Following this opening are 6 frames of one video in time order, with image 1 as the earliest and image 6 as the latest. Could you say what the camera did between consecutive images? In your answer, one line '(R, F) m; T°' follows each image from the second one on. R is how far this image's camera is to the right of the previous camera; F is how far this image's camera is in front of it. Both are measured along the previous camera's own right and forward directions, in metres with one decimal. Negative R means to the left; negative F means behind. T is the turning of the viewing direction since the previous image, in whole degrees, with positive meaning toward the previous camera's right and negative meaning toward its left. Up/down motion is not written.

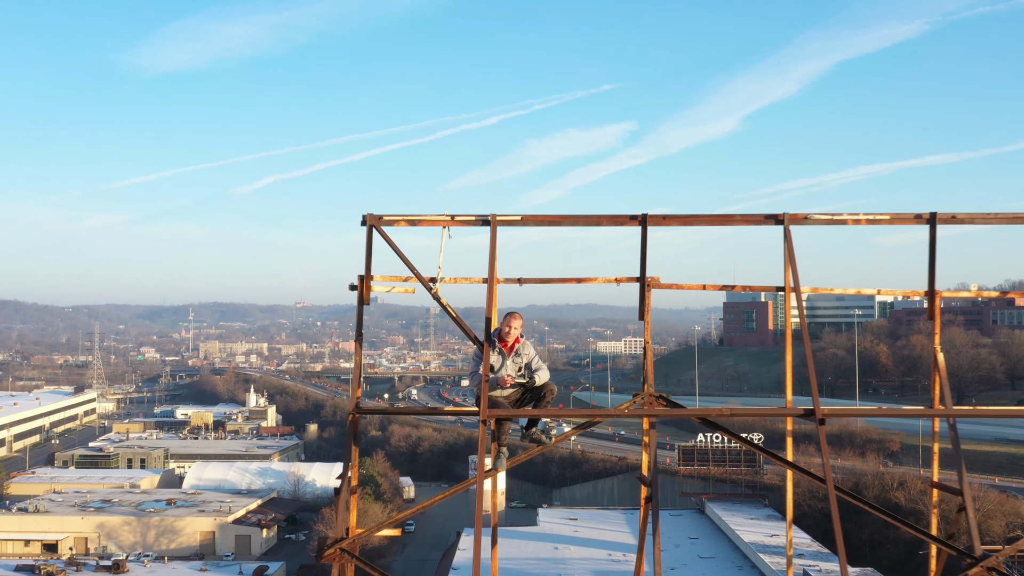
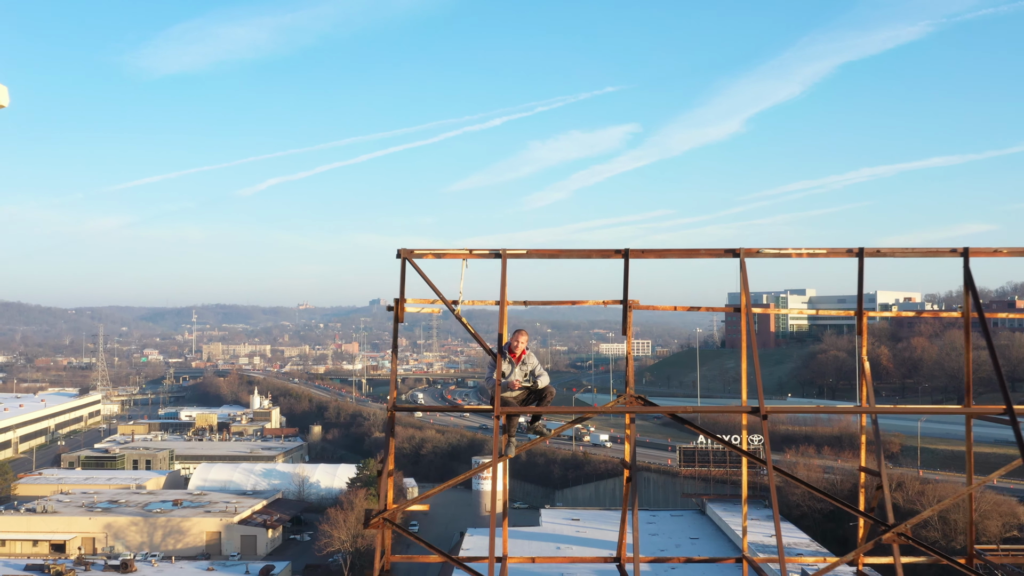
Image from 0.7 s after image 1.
(0.0, -0.8) m; 0°
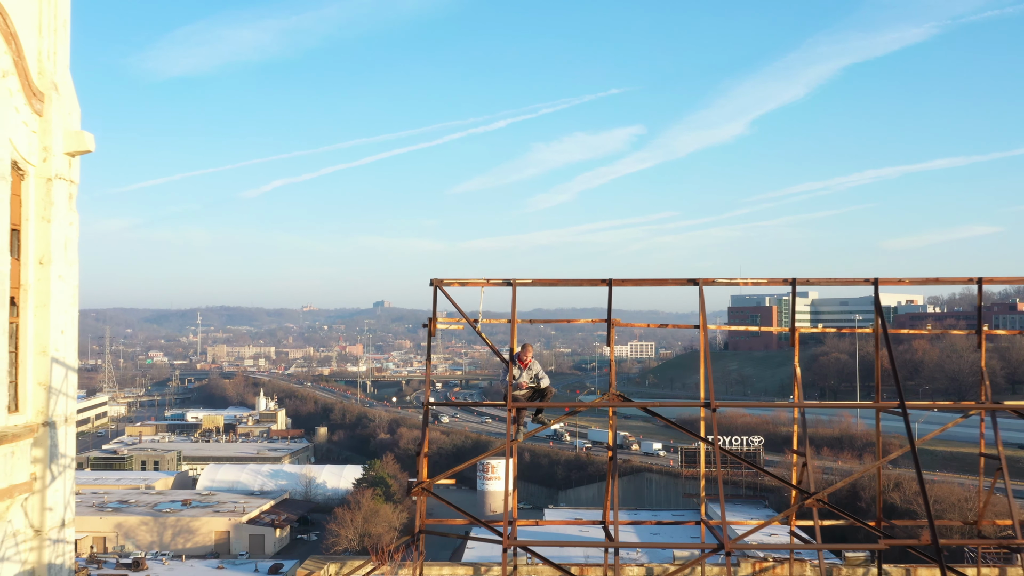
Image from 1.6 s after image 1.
(0.0, -1.2) m; 0°
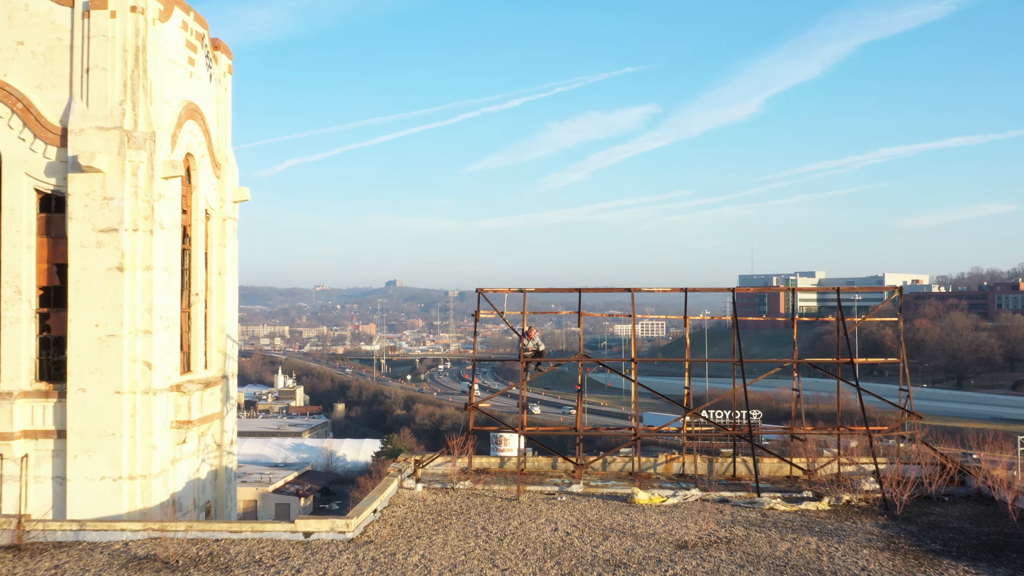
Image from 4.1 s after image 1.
(0.0, -4.0) m; -1°
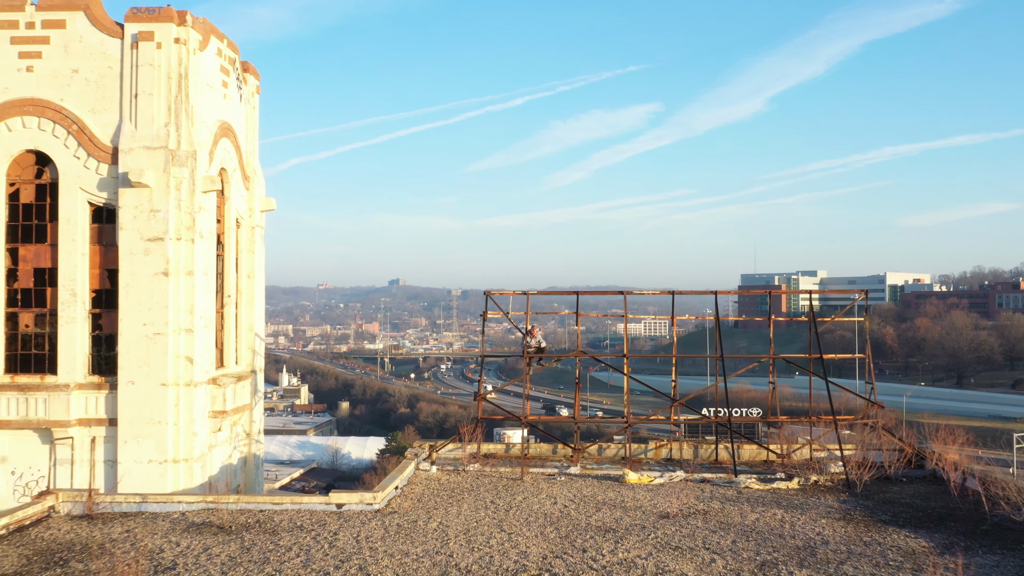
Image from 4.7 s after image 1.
(0.0, -1.0) m; 0°
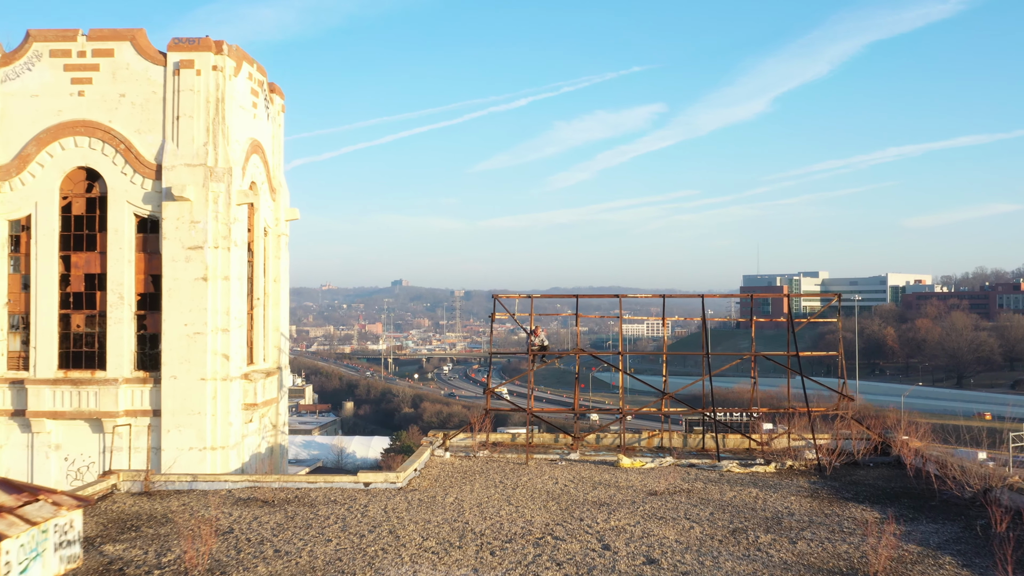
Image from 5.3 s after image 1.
(0.0, -1.1) m; 0°
